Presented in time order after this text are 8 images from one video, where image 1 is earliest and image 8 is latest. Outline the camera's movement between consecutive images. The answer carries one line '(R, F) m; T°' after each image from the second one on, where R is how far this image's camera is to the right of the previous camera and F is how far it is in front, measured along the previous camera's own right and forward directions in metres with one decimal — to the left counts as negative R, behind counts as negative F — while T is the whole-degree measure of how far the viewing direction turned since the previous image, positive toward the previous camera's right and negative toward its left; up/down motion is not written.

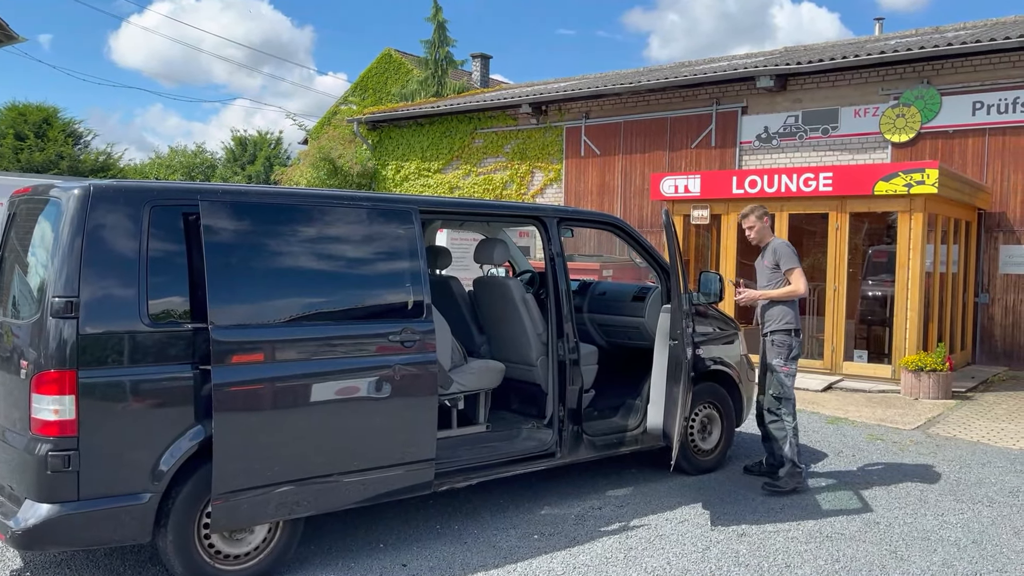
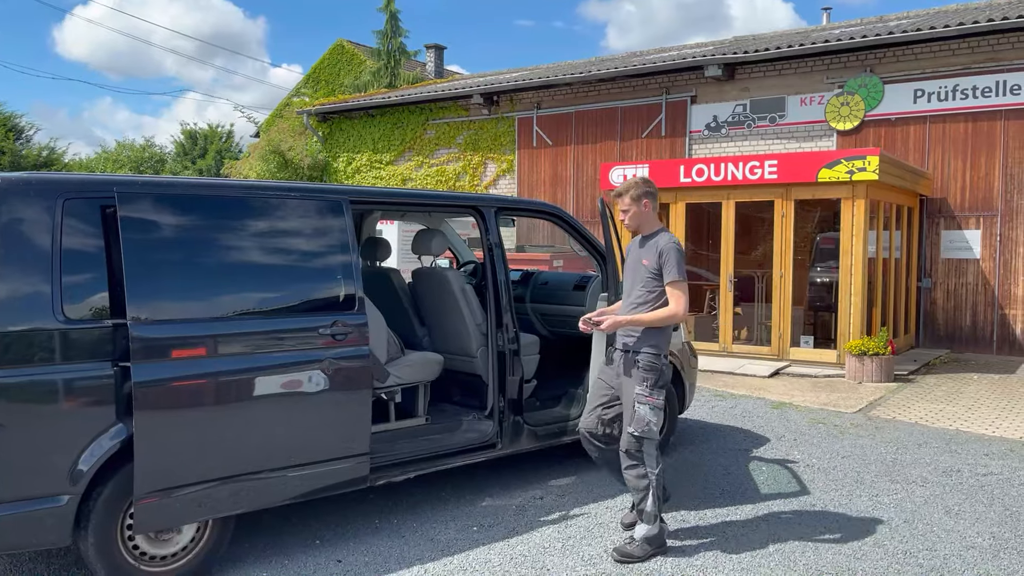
(+0.1, 0.0) m; +3°
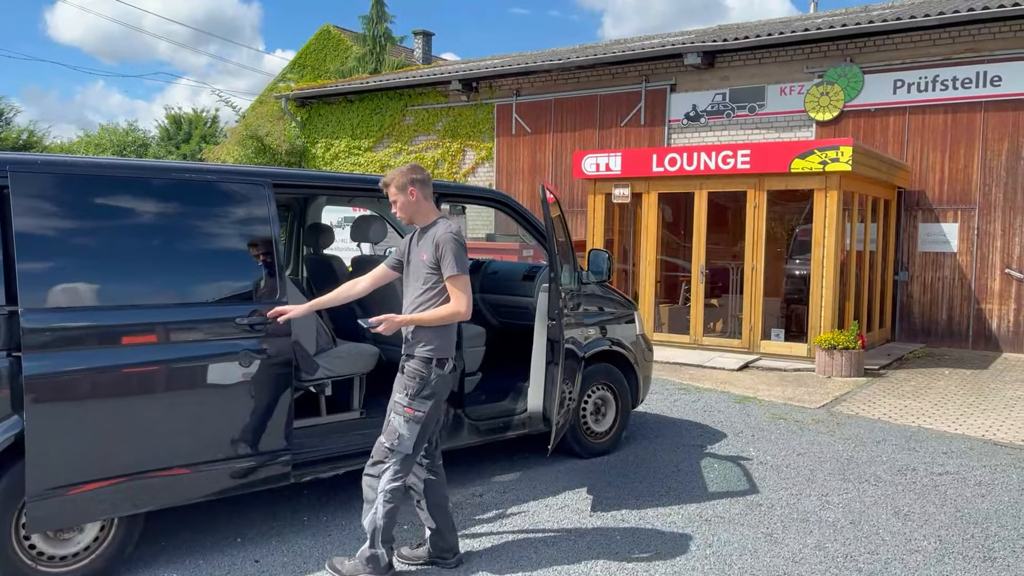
(+0.3, +0.2) m; 0°
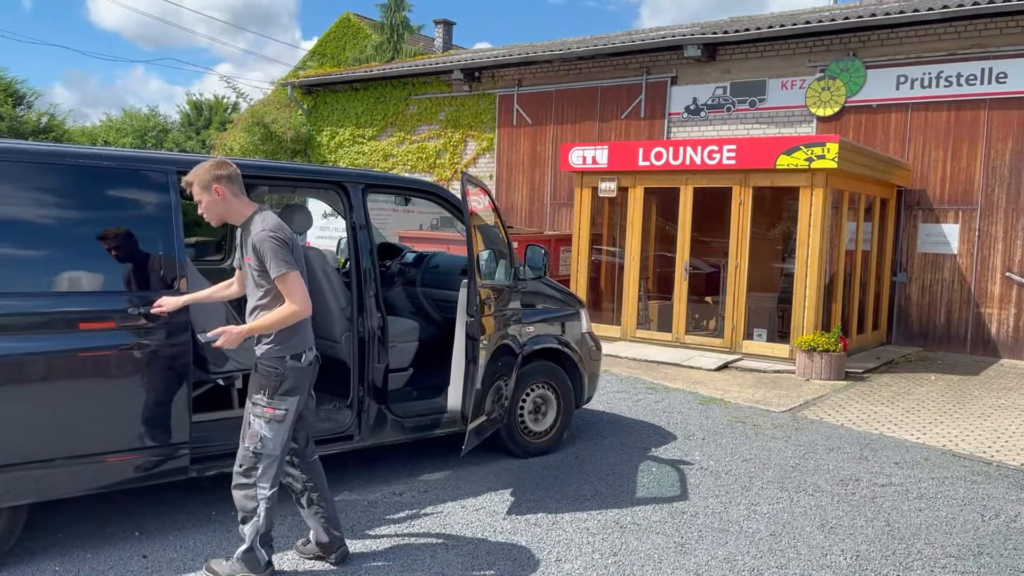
(+0.6, +0.1) m; -2°
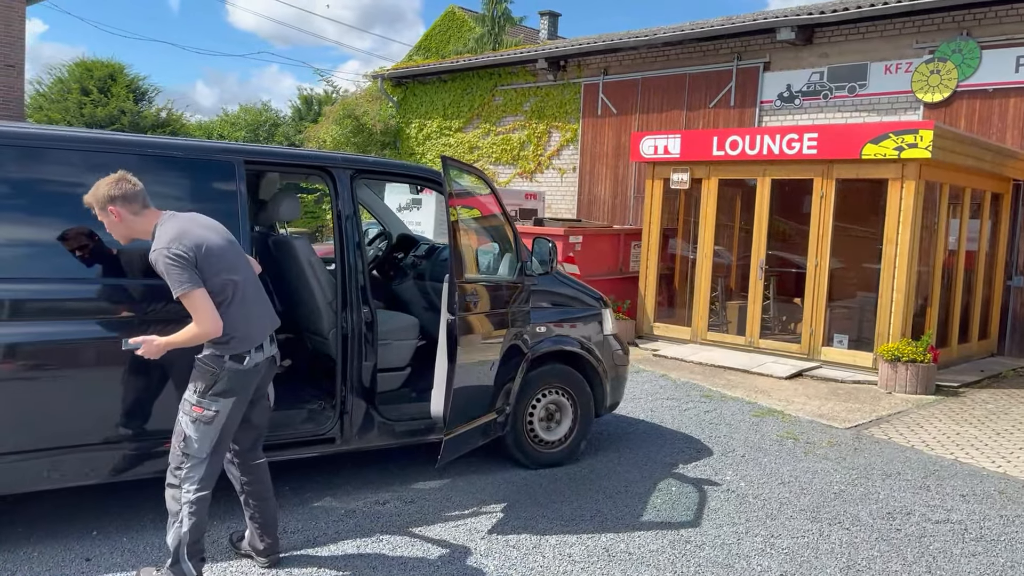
(+0.6, +0.5) m; -8°
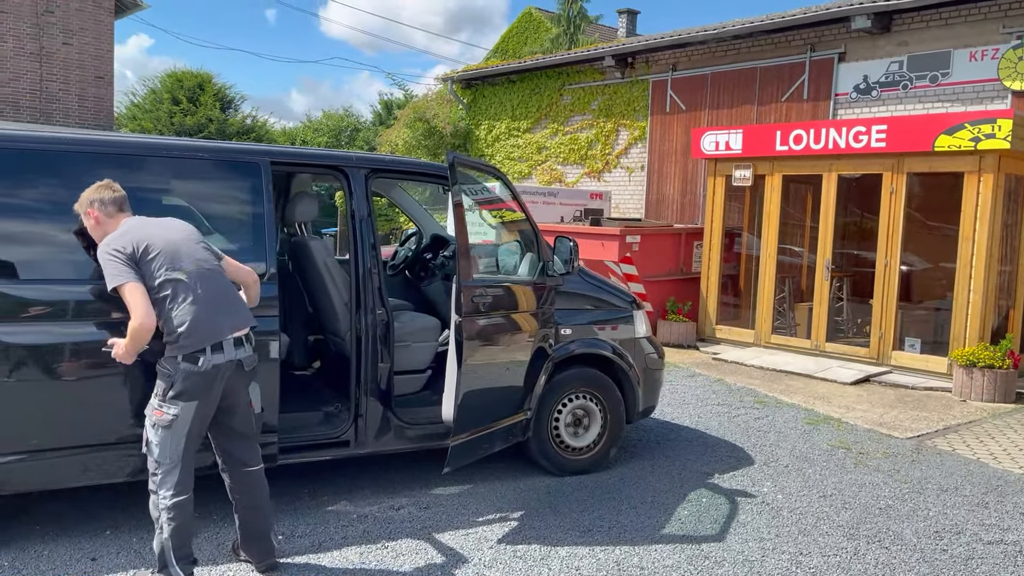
(+0.3, +0.2) m; -6°
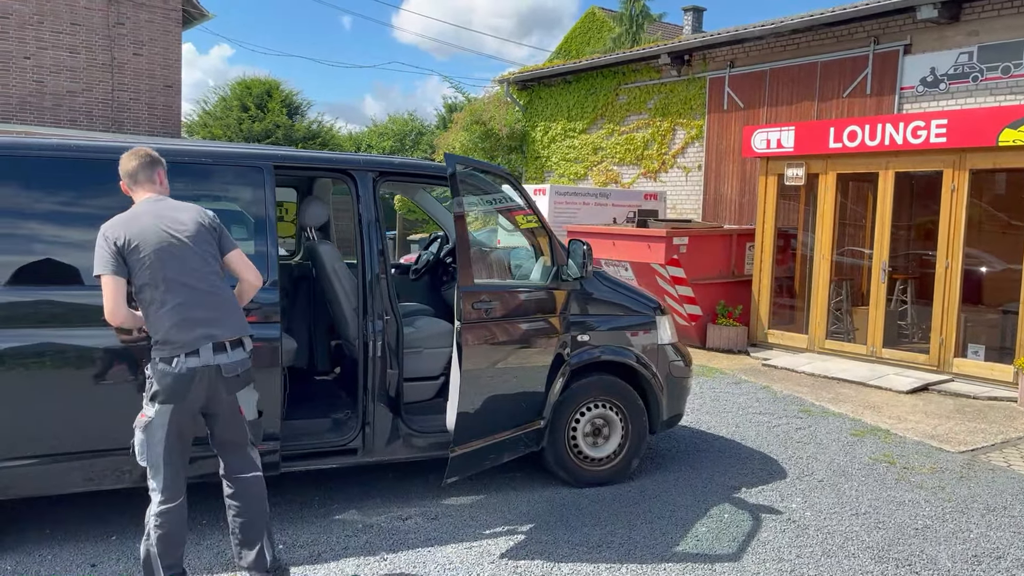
(+0.3, +0.1) m; -5°
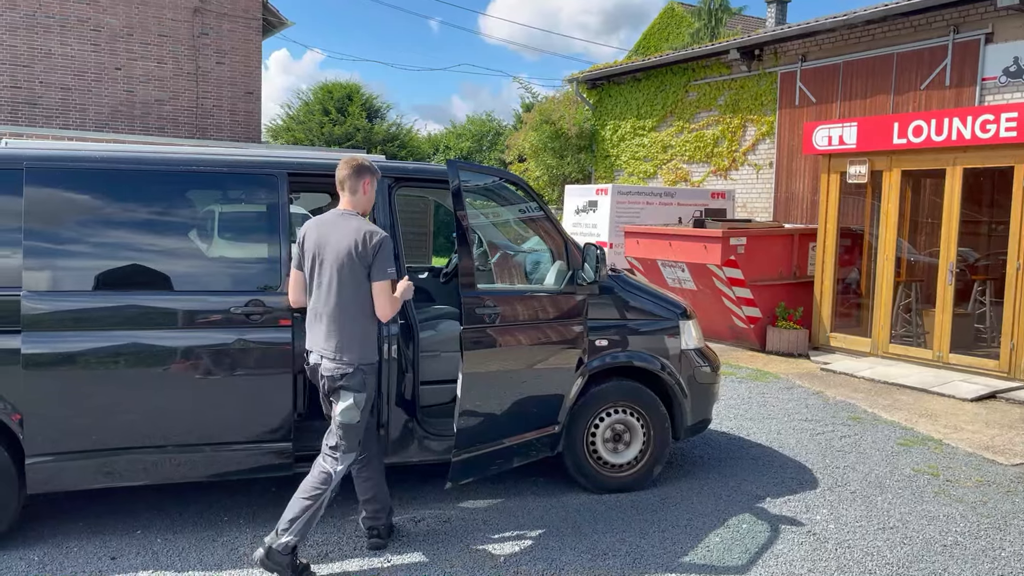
(+0.4, 0.0) m; -6°
